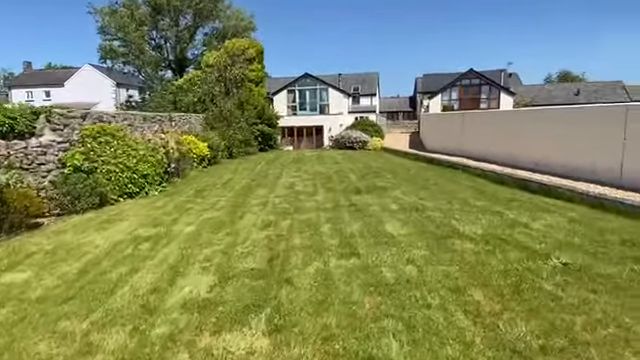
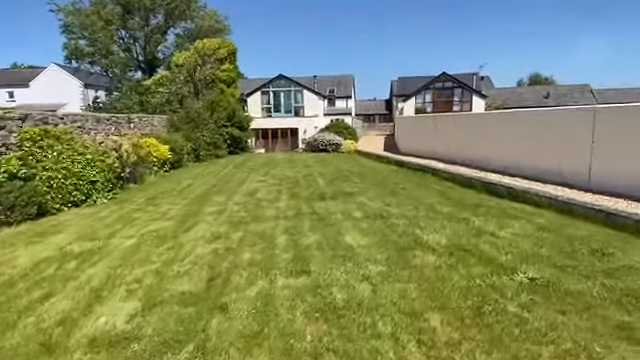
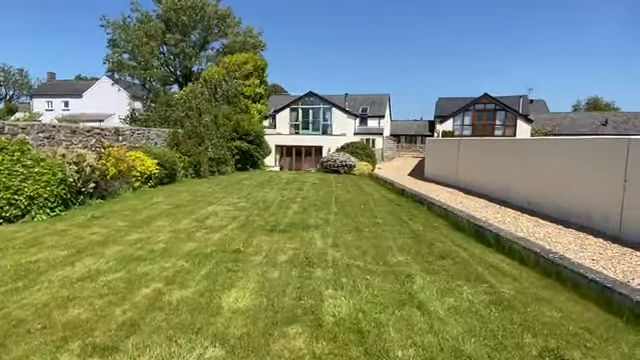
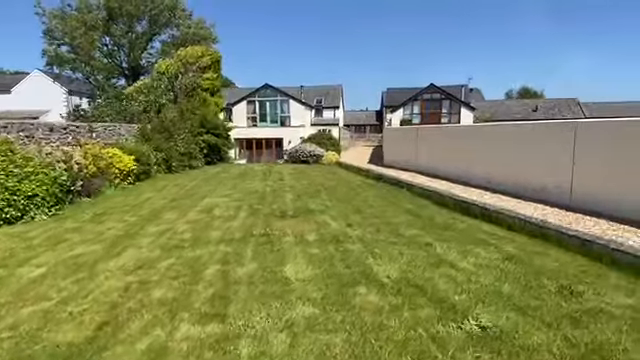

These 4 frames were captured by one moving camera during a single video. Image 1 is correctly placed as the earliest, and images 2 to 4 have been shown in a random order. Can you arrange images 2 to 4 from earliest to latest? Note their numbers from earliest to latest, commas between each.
2, 4, 3
